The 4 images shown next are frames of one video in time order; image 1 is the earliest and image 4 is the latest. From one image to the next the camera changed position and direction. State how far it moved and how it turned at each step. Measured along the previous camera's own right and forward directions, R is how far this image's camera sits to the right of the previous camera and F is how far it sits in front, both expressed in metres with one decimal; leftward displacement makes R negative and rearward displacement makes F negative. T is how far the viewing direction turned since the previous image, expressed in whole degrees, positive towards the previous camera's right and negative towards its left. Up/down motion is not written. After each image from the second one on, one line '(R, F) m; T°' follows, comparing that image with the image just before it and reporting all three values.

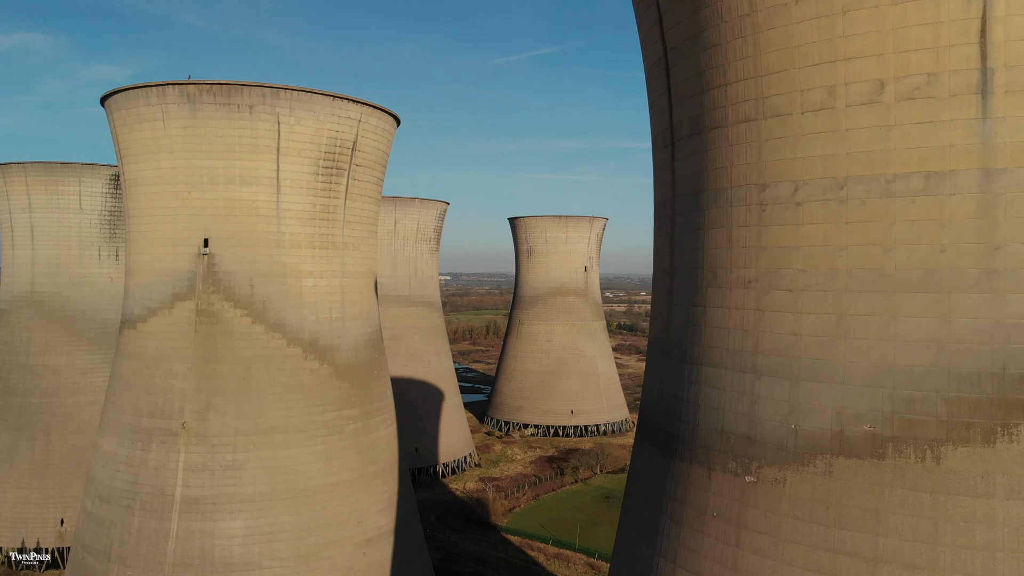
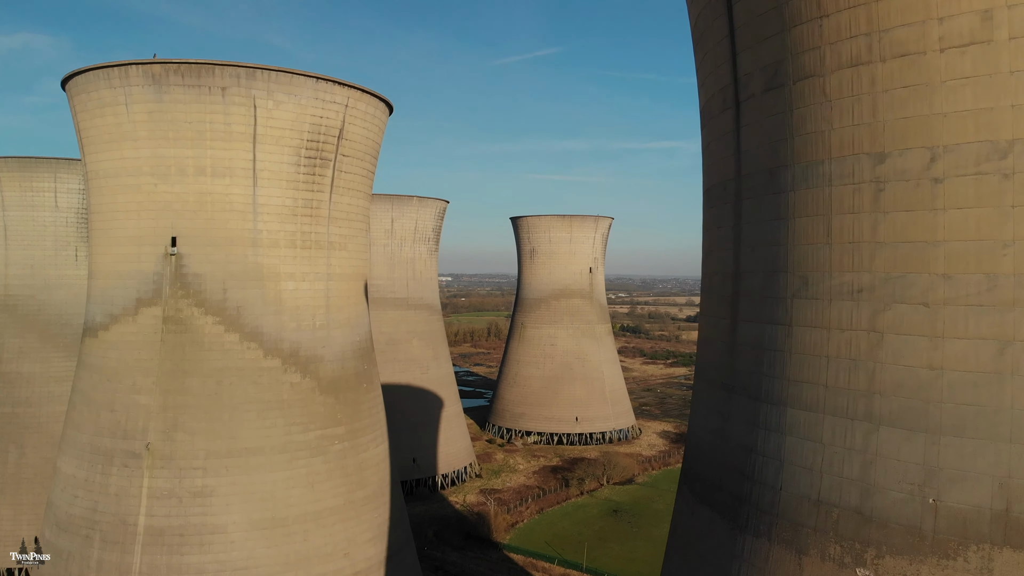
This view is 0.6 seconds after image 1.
(0.0, +0.9) m; 0°
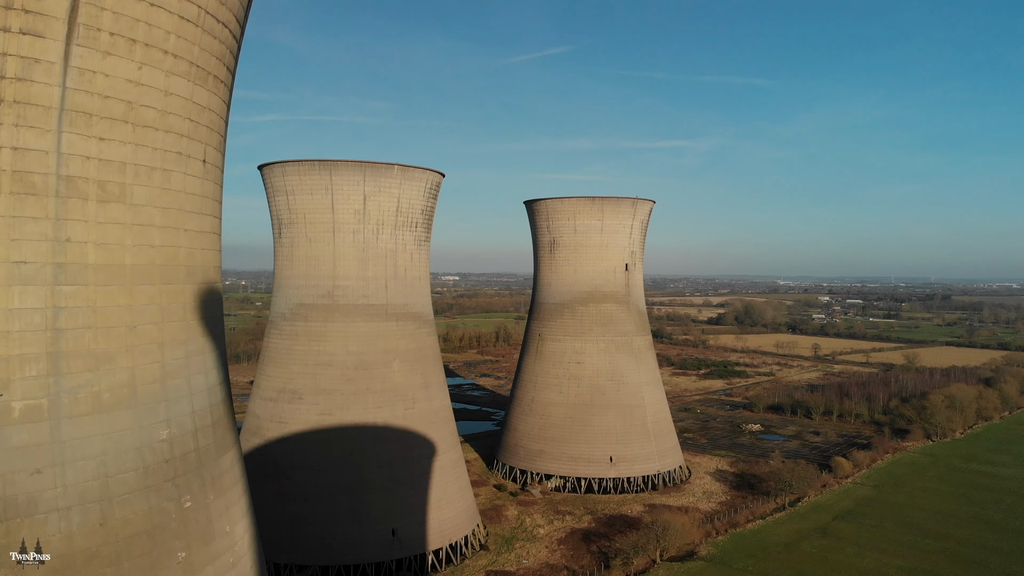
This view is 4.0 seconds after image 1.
(-0.2, +5.2) m; -1°
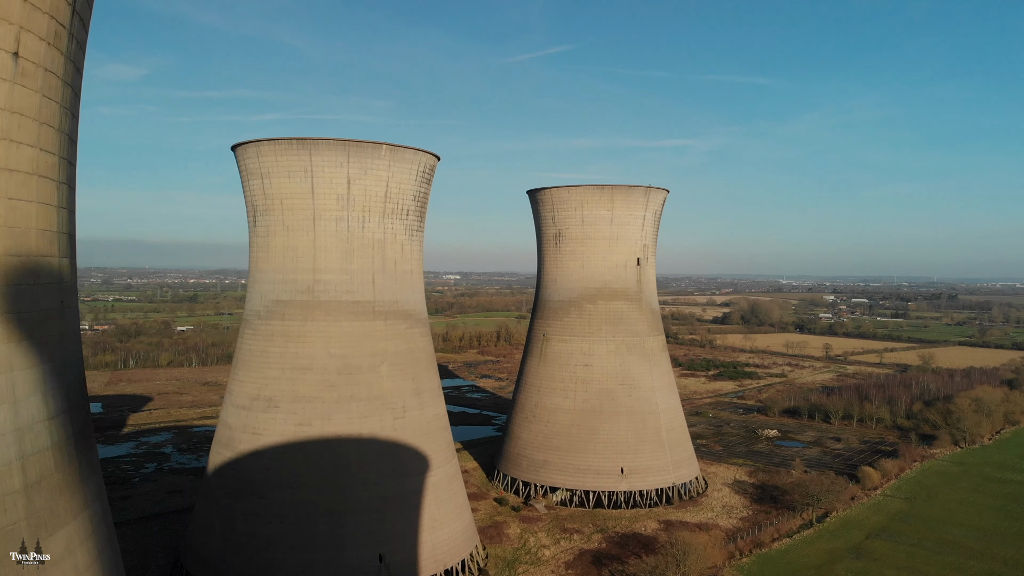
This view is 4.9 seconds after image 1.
(0.0, +1.5) m; 0°
